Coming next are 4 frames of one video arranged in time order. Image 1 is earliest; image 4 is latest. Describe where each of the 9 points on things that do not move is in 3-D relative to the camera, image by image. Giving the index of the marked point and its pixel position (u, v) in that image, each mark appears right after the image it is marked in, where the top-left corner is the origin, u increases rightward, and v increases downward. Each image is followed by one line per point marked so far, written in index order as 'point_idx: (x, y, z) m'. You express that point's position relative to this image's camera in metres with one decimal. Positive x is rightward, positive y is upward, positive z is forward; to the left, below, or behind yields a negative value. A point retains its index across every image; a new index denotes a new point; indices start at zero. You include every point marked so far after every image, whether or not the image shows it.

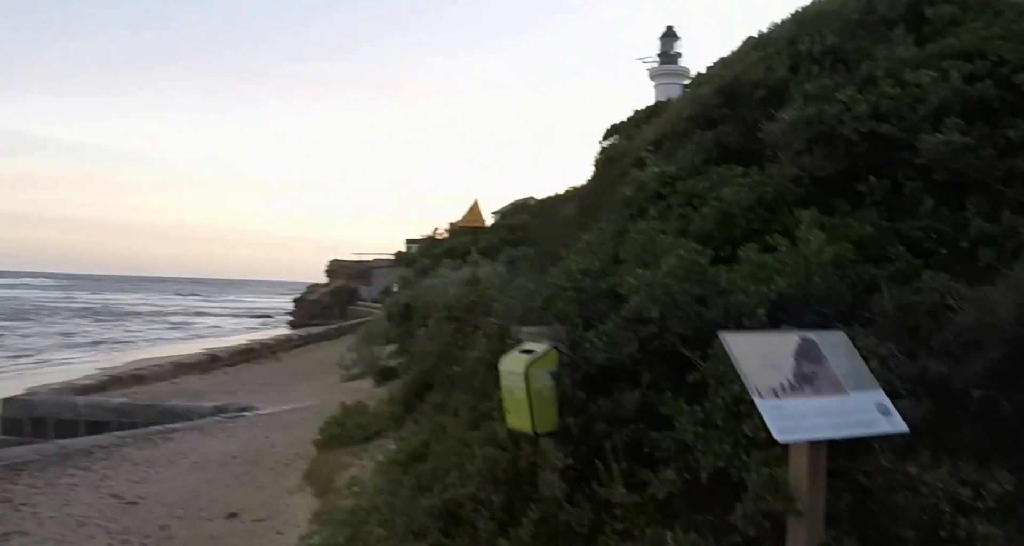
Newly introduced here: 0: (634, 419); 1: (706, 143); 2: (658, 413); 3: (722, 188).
0: (+0.2, -0.3, +1.5) m
1: (+0.5, +0.4, +2.1) m
2: (+0.3, -0.3, +1.5) m
3: (+0.5, +0.2, +1.9) m
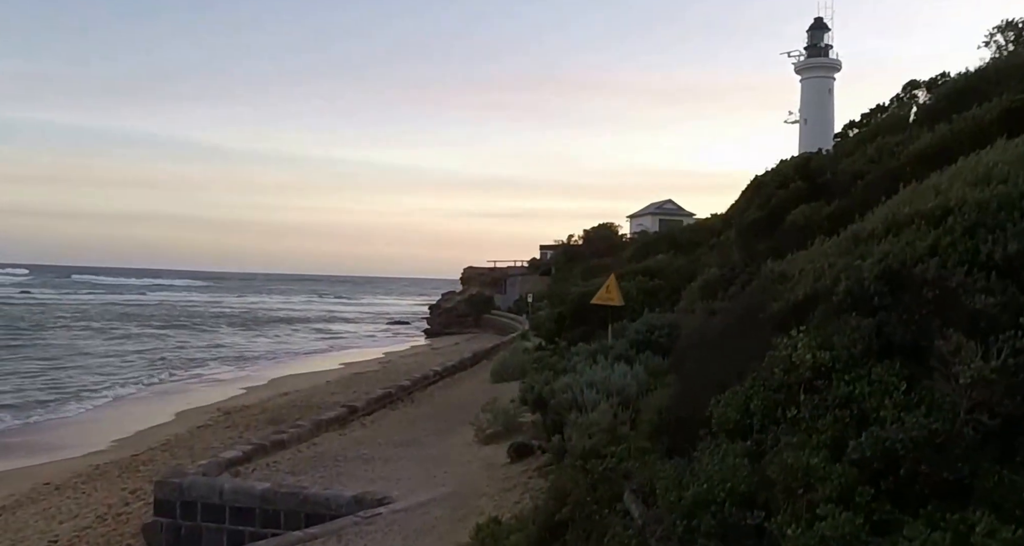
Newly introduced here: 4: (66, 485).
0: (+0.5, -0.8, +1.3) m
1: (+0.9, -0.1, +1.9) m
2: (+0.5, -0.8, +1.3) m
3: (+0.8, -0.3, +1.7) m
4: (-4.9, -2.3, +8.5) m
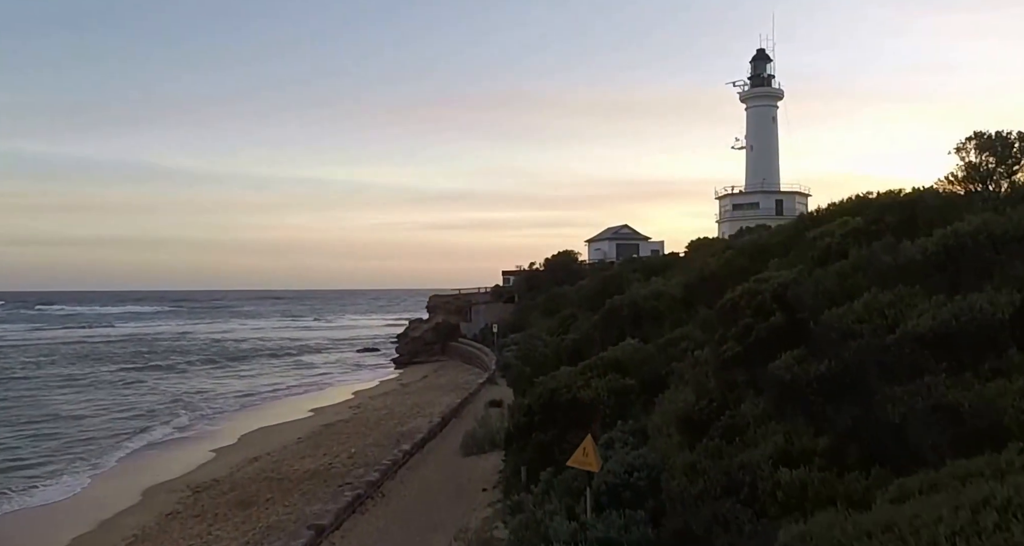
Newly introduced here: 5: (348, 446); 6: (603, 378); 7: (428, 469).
0: (+0.5, -1.6, +0.9) m
1: (+0.8, -1.0, +1.5) m
2: (+0.5, -1.6, +0.9) m
3: (+0.8, -1.1, +1.3) m
4: (-5.1, -3.7, +7.8) m
5: (-4.1, -4.3, +19.4) m
6: (+1.0, -1.1, +8.3) m
7: (-1.5, -3.3, +12.9) m
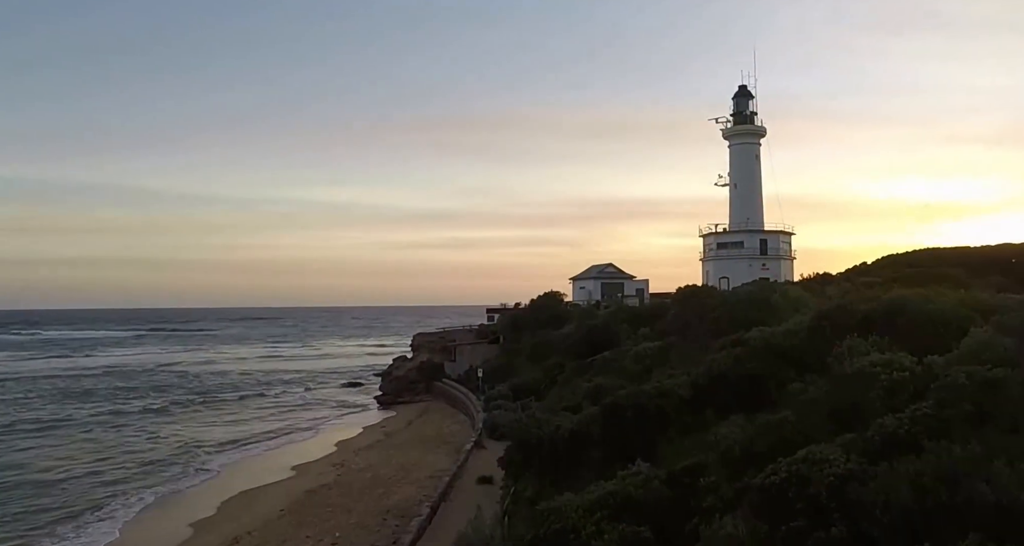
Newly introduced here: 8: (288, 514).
0: (+0.8, -2.8, +0.1) m
1: (+1.1, -2.2, +0.7) m
2: (+0.8, -2.8, +0.1) m
3: (+1.0, -2.3, +0.5) m
4: (-5.0, -5.2, +6.7) m
5: (-4.3, -6.1, +18.3) m
6: (+1.0, -2.5, +7.4) m
7: (-1.5, -4.8, +11.9) m
8: (-6.0, -6.6, +20.0) m
